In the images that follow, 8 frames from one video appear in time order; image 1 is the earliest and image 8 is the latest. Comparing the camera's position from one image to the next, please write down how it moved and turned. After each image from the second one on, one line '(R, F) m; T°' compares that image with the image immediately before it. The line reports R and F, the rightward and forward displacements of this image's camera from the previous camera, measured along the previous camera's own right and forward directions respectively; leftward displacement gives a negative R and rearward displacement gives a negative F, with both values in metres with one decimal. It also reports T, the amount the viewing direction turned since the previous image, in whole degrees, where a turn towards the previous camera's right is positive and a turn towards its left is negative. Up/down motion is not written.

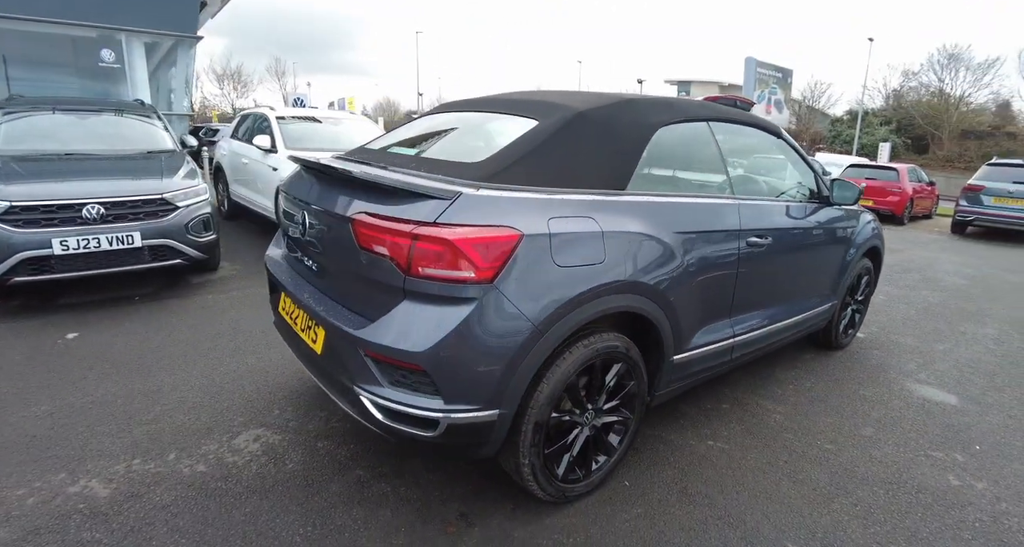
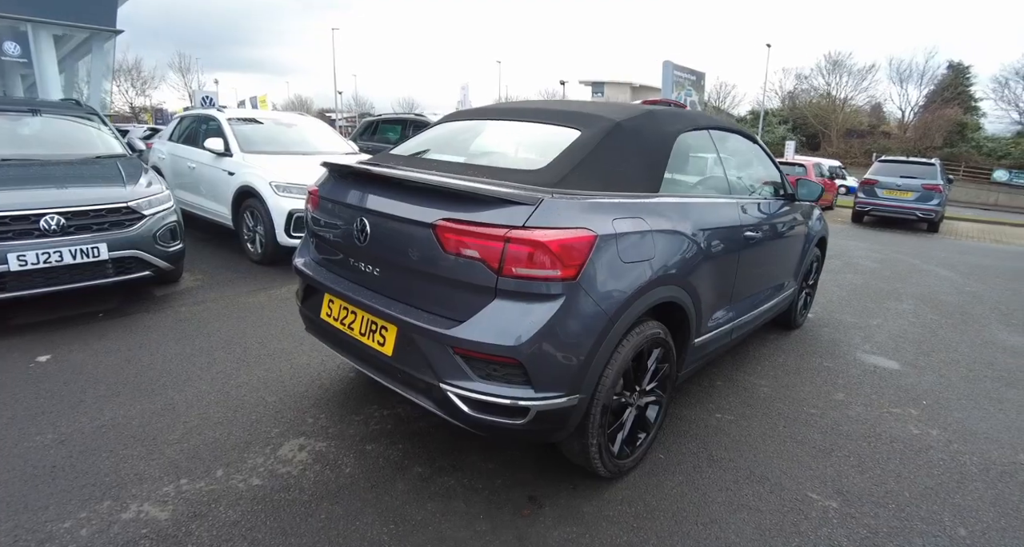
(-0.5, -0.1) m; +8°
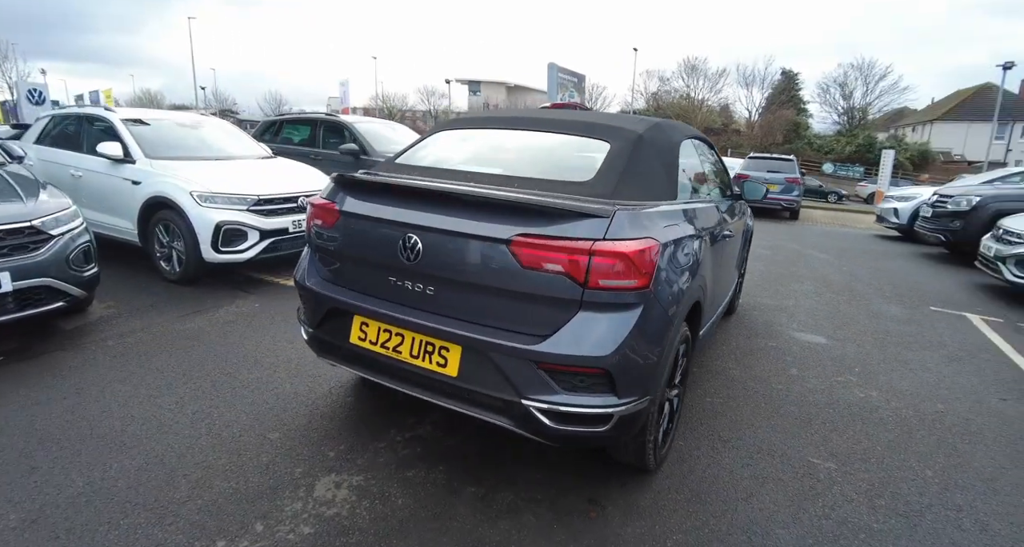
(-0.6, +0.1) m; +12°
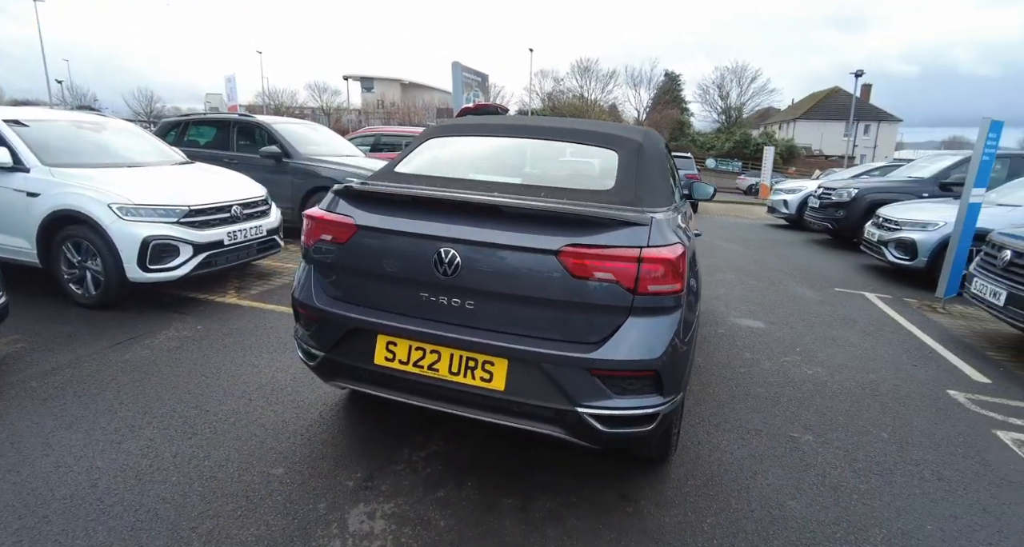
(-0.5, 0.0) m; +10°
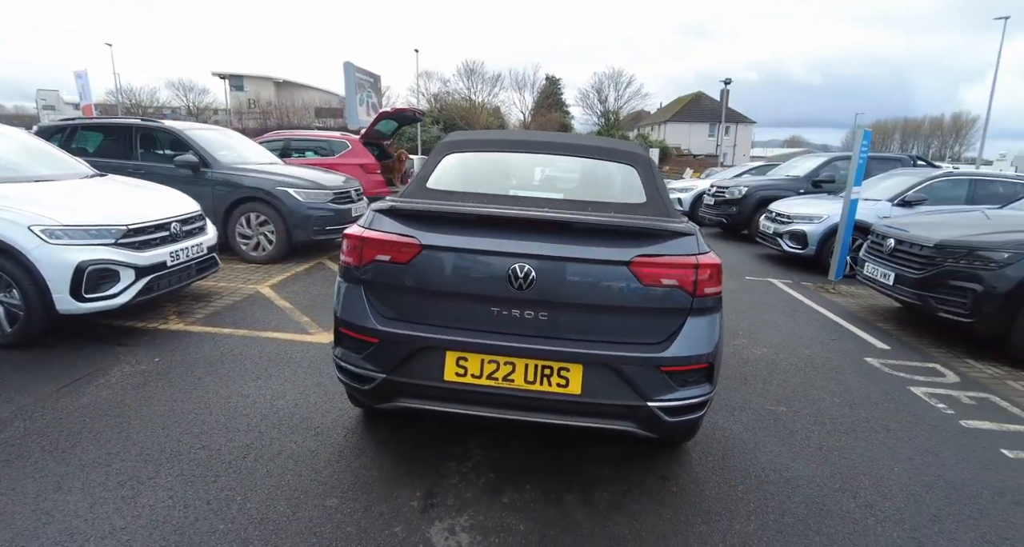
(-0.7, 0.0) m; +11°
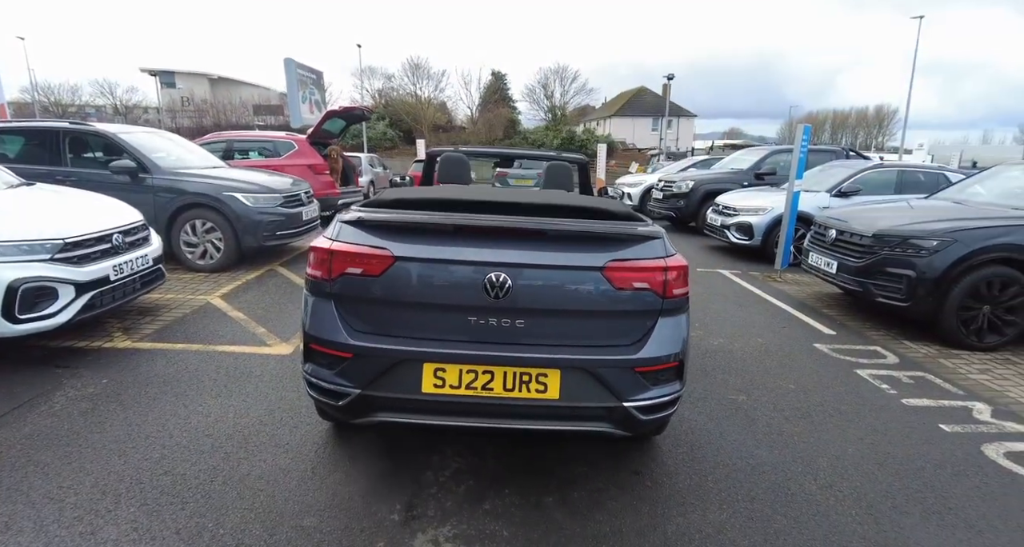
(-0.1, 0.0) m; +5°
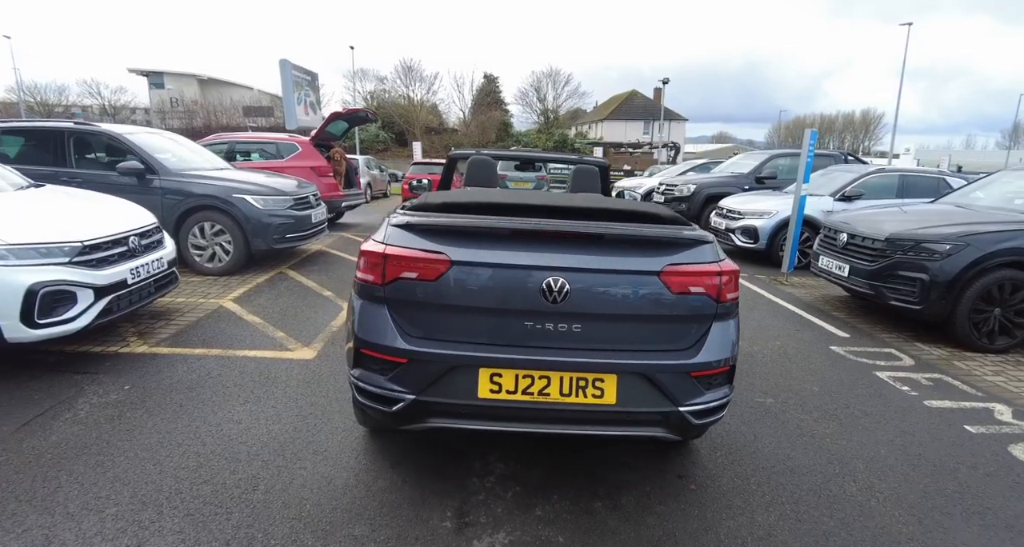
(-0.3, 0.0) m; +1°
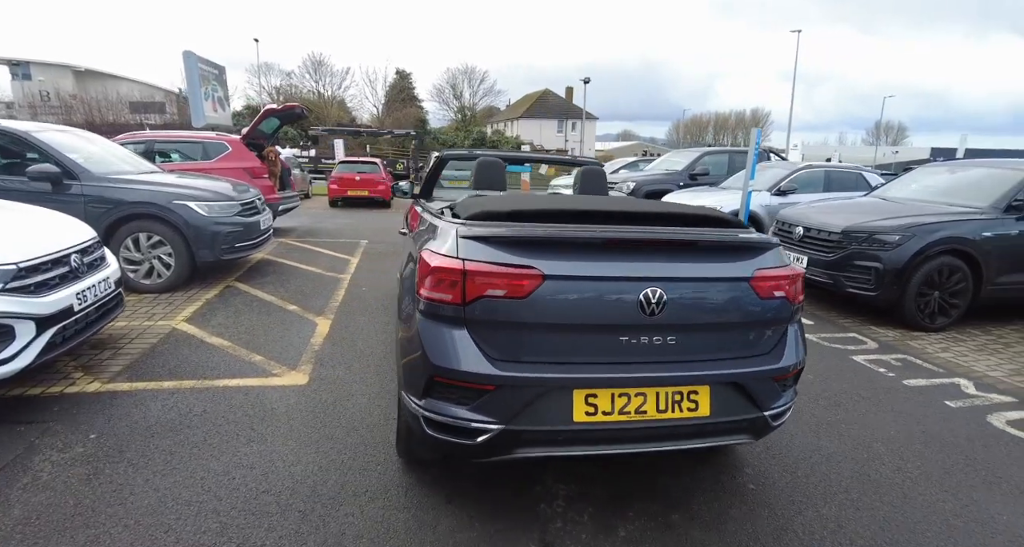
(-0.6, +0.2) m; +9°
